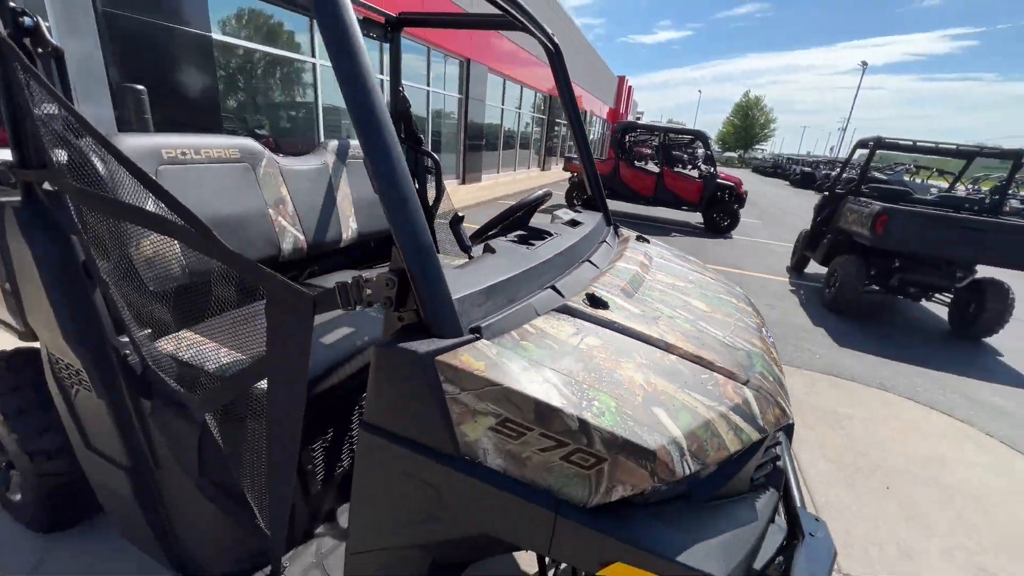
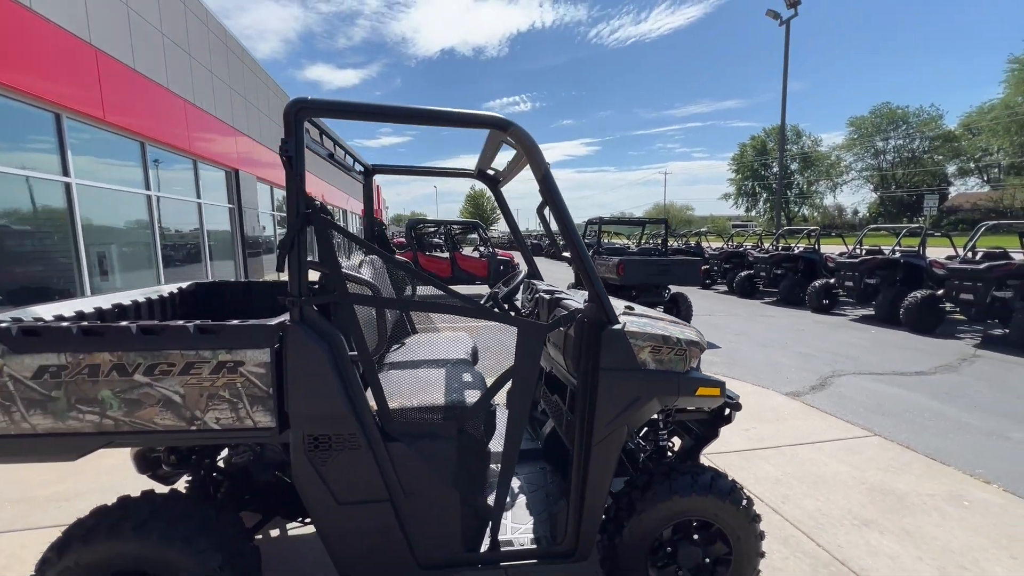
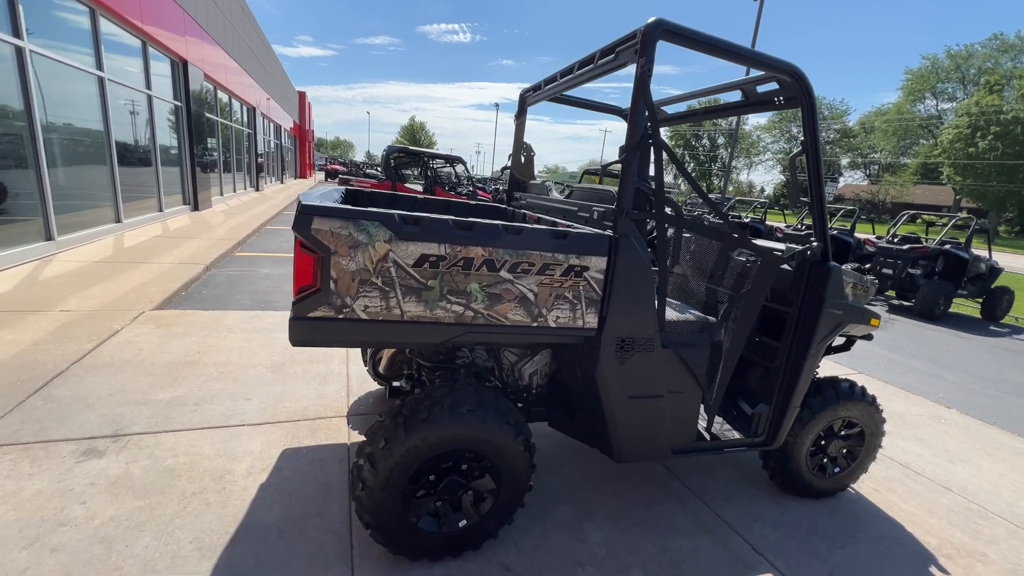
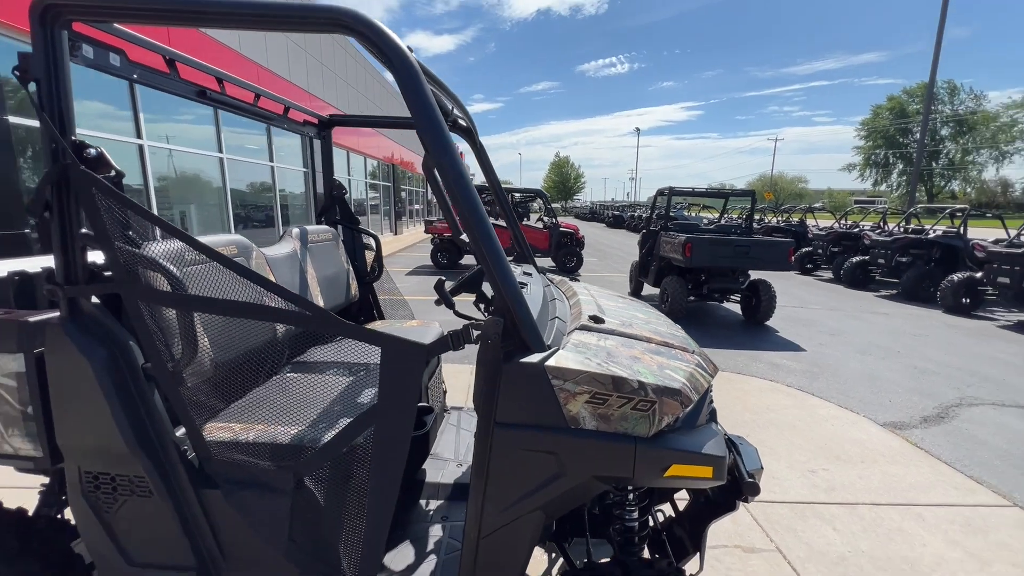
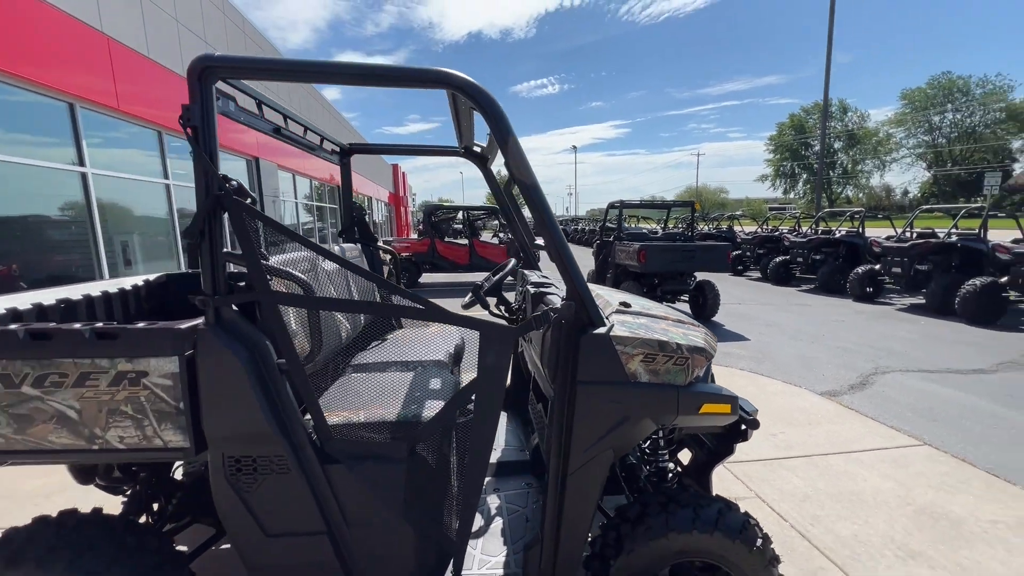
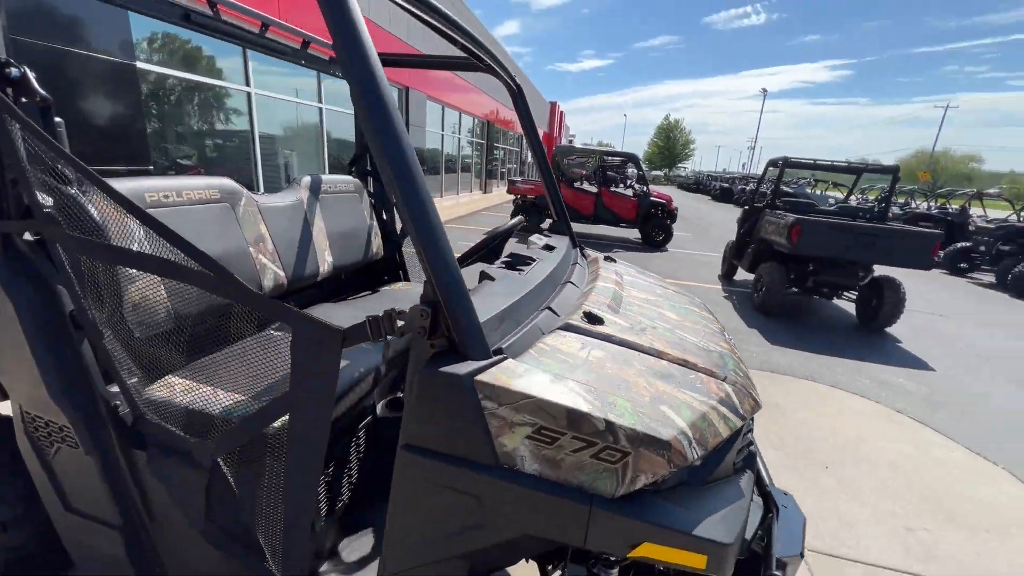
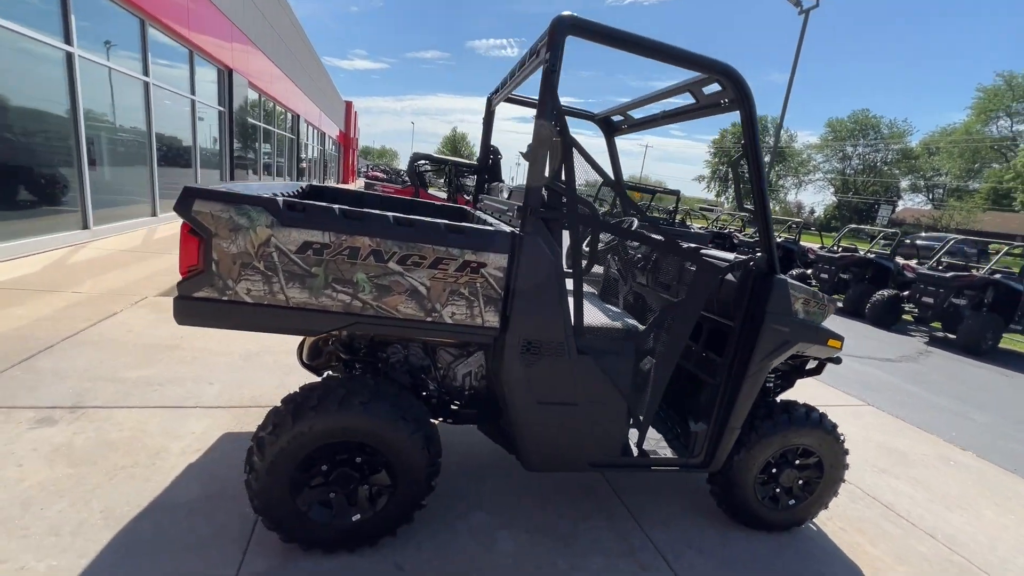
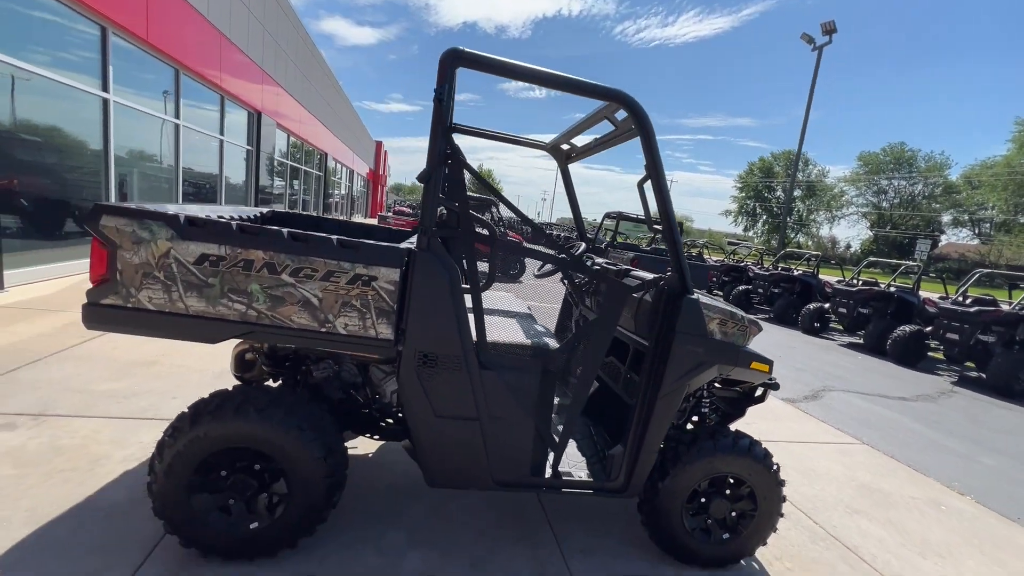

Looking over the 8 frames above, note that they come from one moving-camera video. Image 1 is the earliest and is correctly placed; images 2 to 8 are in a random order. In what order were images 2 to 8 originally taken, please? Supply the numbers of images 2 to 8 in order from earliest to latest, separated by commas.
6, 4, 5, 2, 8, 7, 3
